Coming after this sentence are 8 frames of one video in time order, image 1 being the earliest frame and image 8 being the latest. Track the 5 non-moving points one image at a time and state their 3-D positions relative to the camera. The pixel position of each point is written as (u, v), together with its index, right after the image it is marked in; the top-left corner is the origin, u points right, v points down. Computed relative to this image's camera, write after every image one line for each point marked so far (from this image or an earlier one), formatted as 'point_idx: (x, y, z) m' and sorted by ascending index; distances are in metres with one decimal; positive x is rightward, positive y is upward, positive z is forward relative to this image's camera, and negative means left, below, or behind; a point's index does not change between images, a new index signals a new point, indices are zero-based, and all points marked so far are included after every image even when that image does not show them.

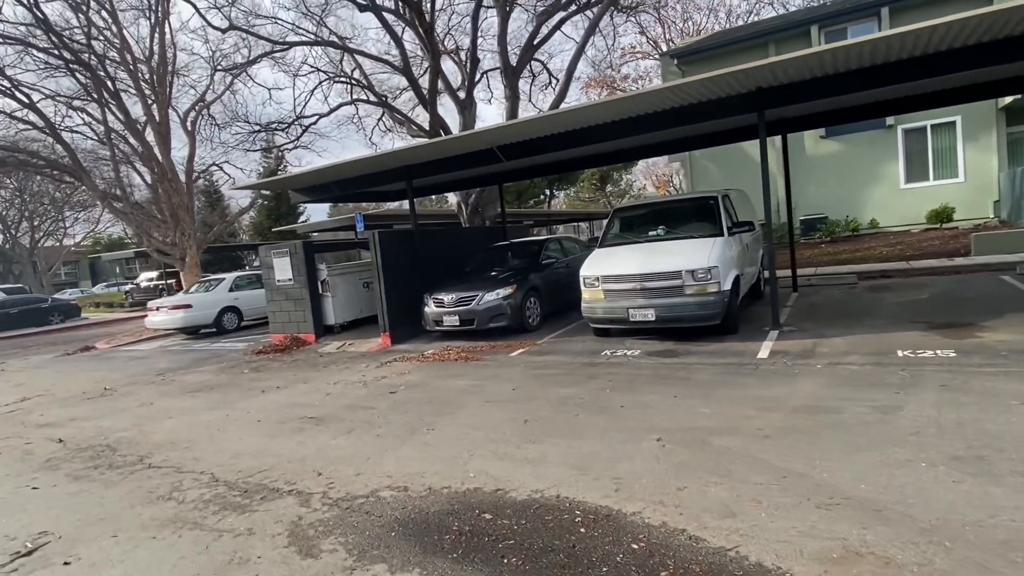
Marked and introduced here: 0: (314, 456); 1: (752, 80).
0: (-1.8, -1.5, +5.3) m
1: (+3.4, +2.9, +8.0) m
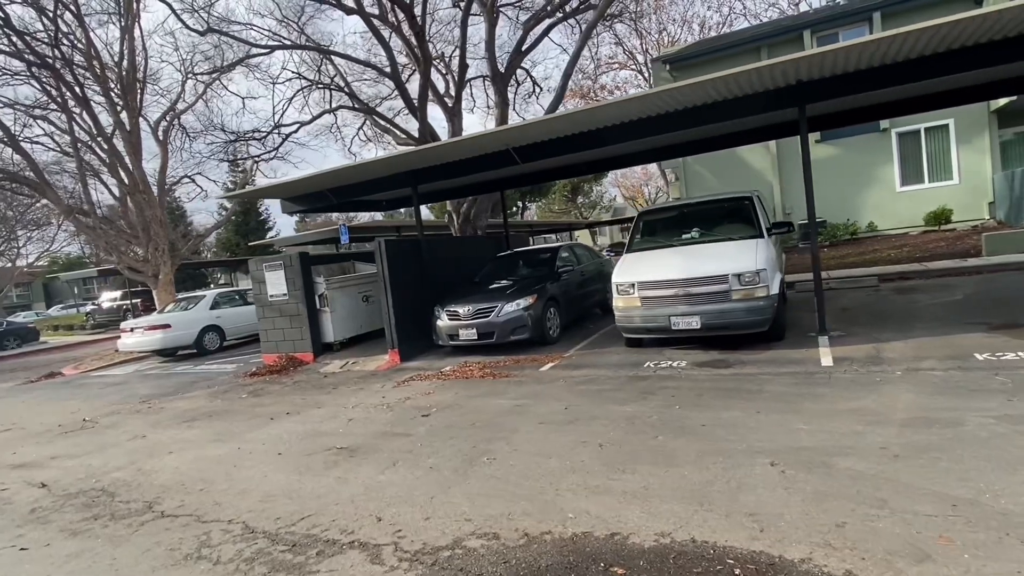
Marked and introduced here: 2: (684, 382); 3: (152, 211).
0: (-1.1, -1.6, +4.5) m
1: (+3.8, +2.9, +7.6) m
2: (+2.0, -1.1, +6.6) m
3: (-11.2, +2.4, +17.9) m
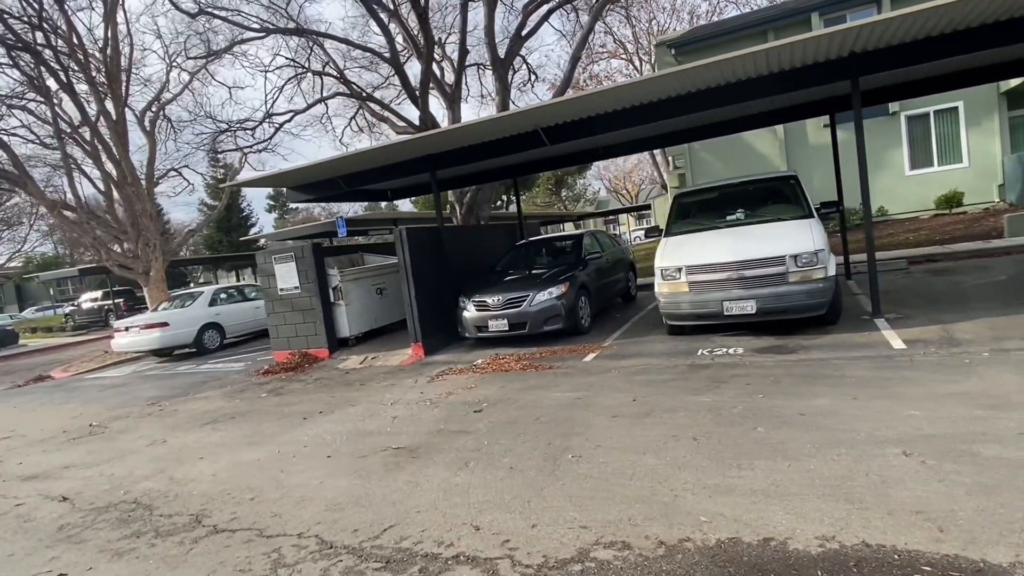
0: (-0.4, -1.5, +4.1) m
1: (+4.3, +3.1, +7.2) m
2: (+2.6, -0.9, +6.3) m
3: (-11.0, +2.5, +17.1) m
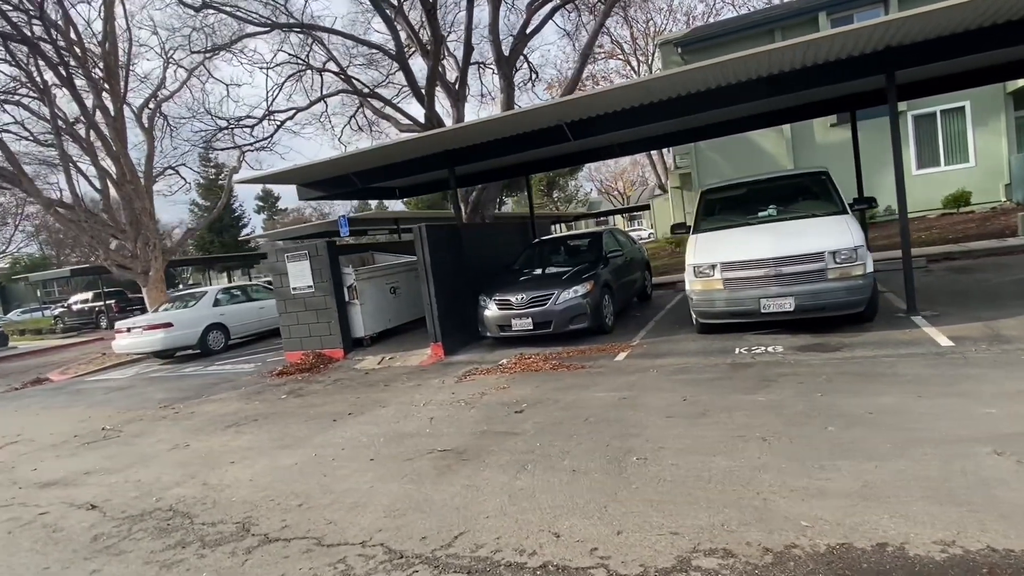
0: (0.0, -1.5, +3.9) m
1: (+4.8, +3.1, +7.1) m
2: (+3.1, -0.8, +6.1) m
3: (-10.8, +2.5, +16.7) m
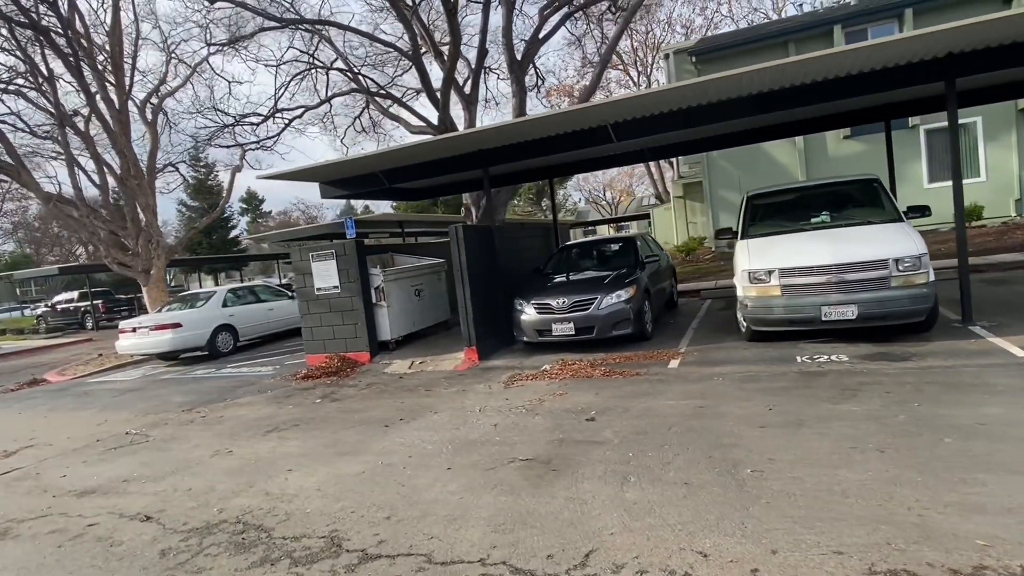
0: (+0.8, -1.4, +3.6) m
1: (+5.5, +3.0, +7.0) m
2: (+3.8, -0.9, +5.9) m
3: (-10.3, +2.5, +16.1) m
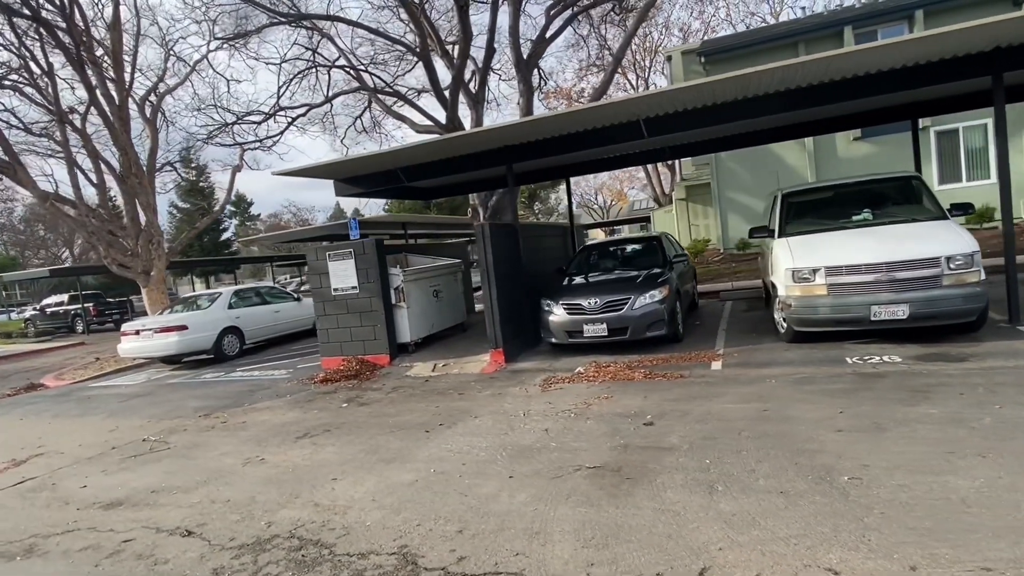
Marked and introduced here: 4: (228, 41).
0: (+1.3, -1.4, +3.3) m
1: (+6.0, +3.0, +6.8) m
2: (+4.3, -0.9, +5.7) m
3: (-10.0, +2.5, +15.6) m
4: (-9.8, +8.5, +19.8) m
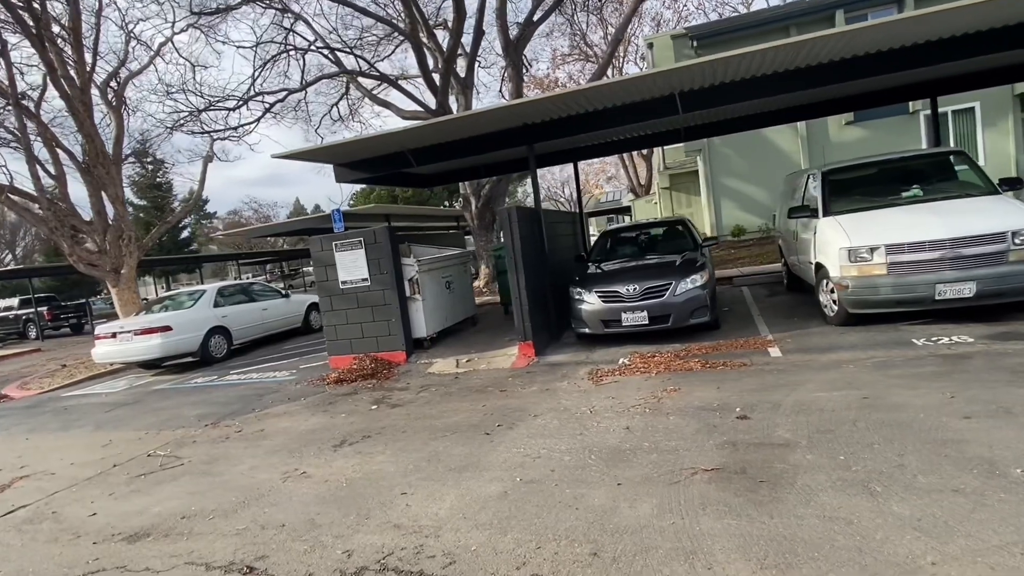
0: (+2.1, -1.2, +2.8) m
1: (+6.5, +3.3, +6.6) m
2: (+4.9, -0.7, +5.4) m
3: (-10.0, +2.5, +14.4) m
4: (-10.2, +8.6, +18.5) m
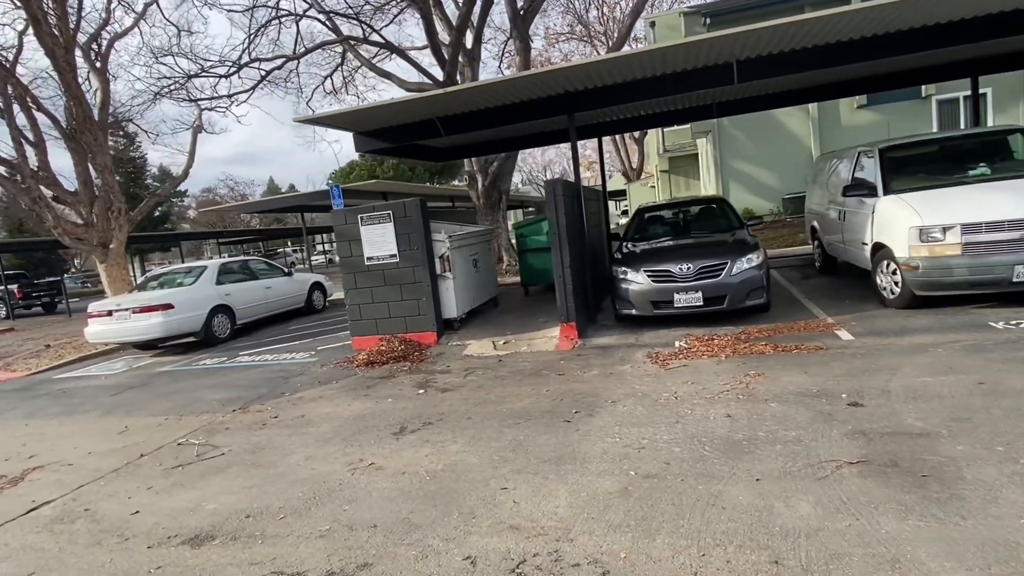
0: (+2.9, -1.1, +2.5) m
1: (+7.2, +3.5, +6.3) m
2: (+5.6, -0.5, +5.1) m
3: (-9.6, +3.1, +13.4) m
4: (-9.9, +9.2, +17.4) m
